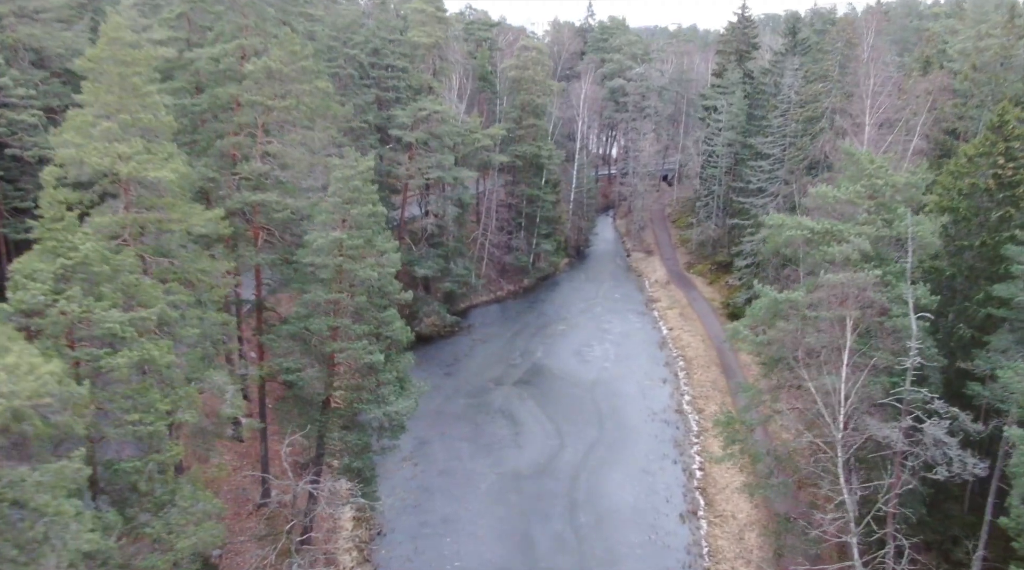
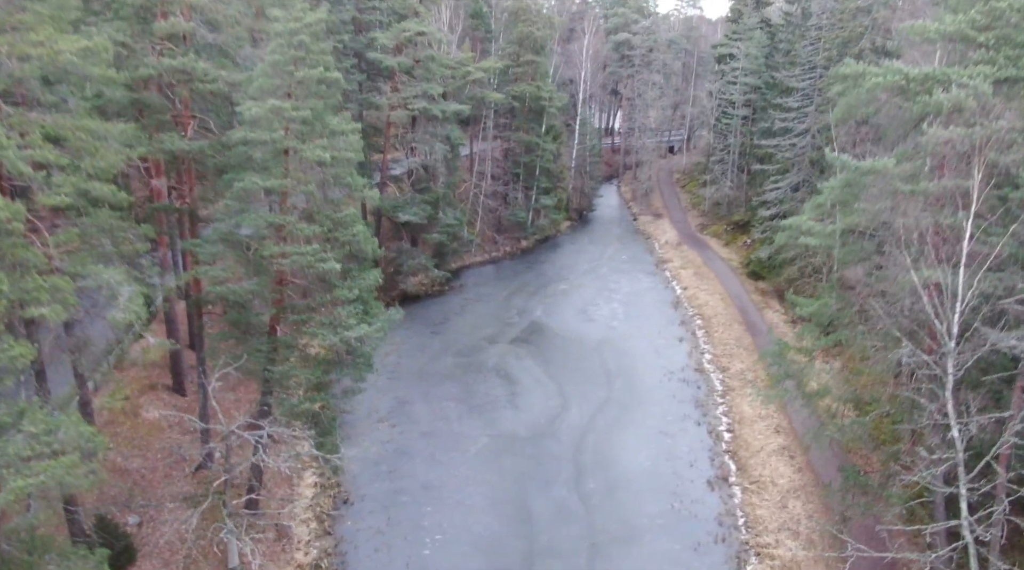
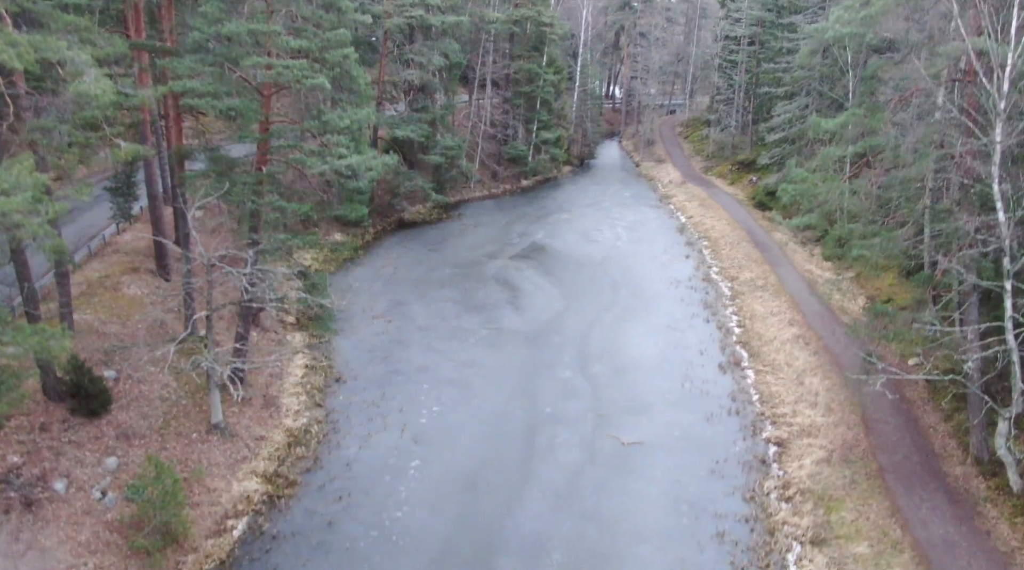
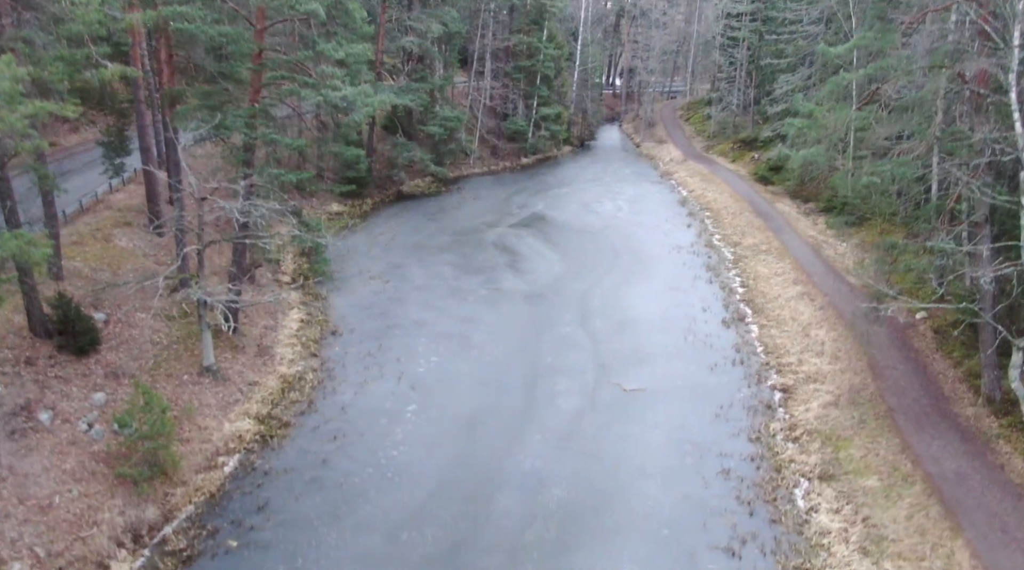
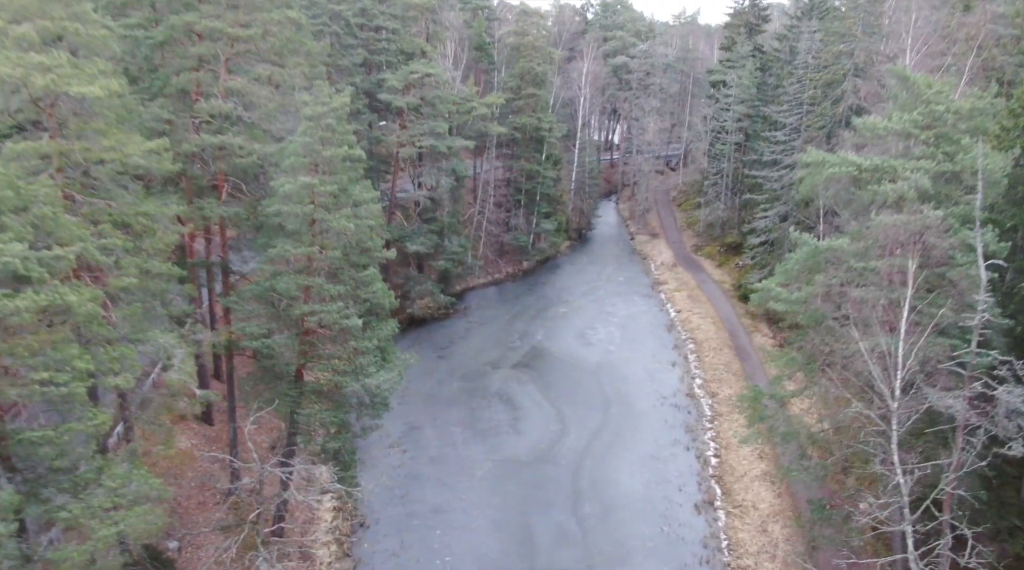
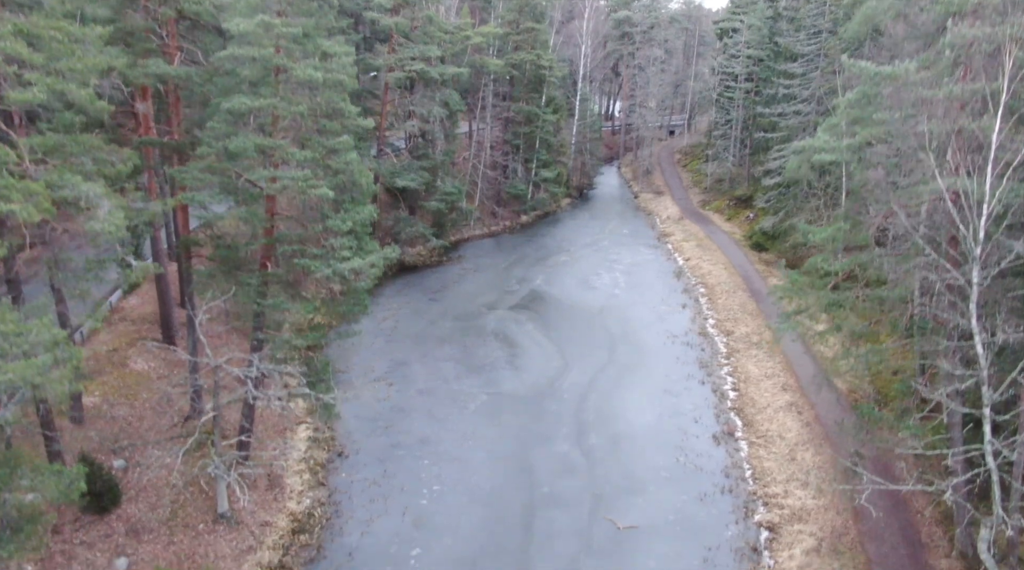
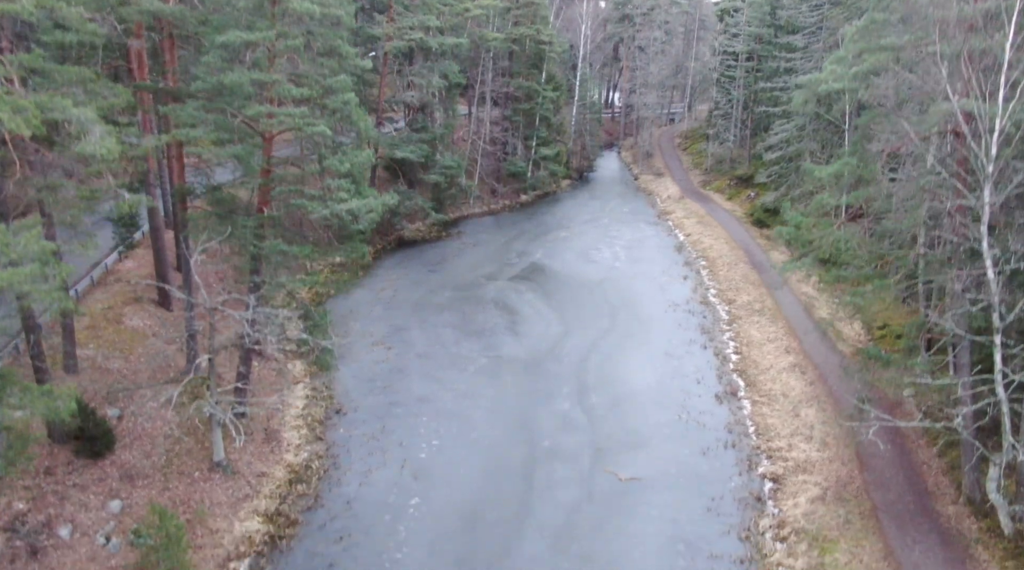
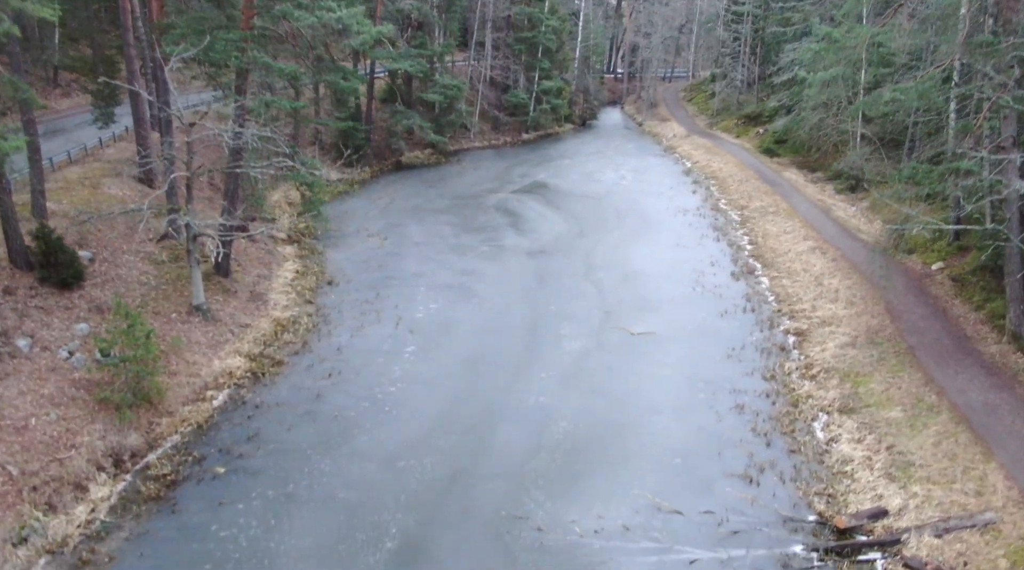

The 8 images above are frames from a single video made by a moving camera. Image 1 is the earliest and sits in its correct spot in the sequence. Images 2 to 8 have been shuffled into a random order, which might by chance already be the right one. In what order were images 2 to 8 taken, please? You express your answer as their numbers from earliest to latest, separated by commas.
5, 2, 6, 7, 3, 4, 8
